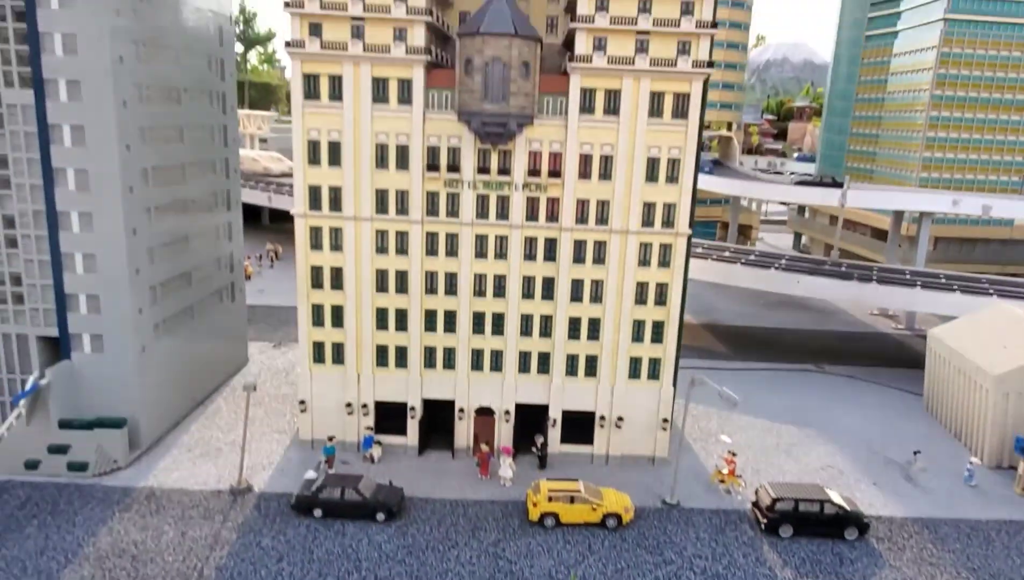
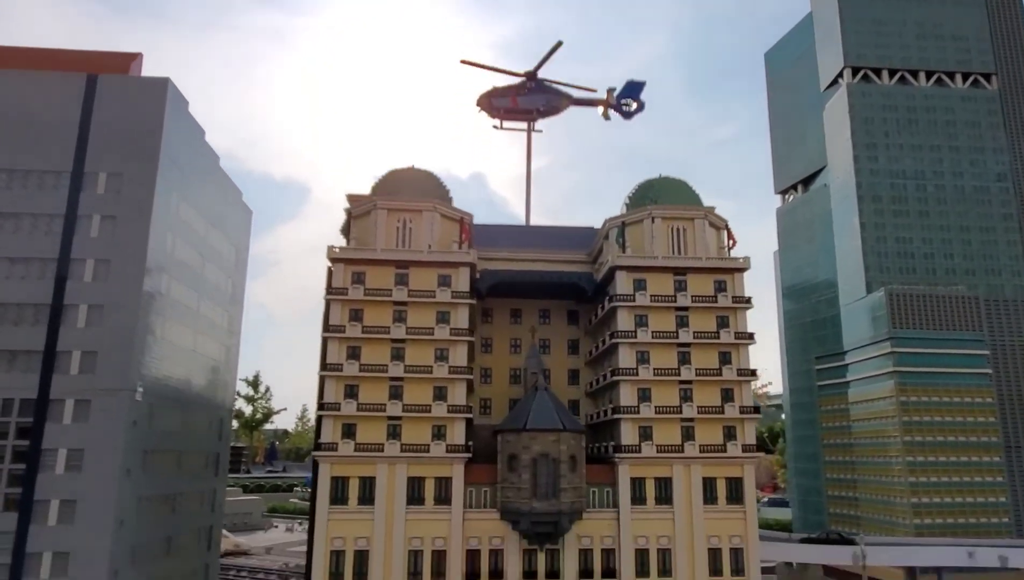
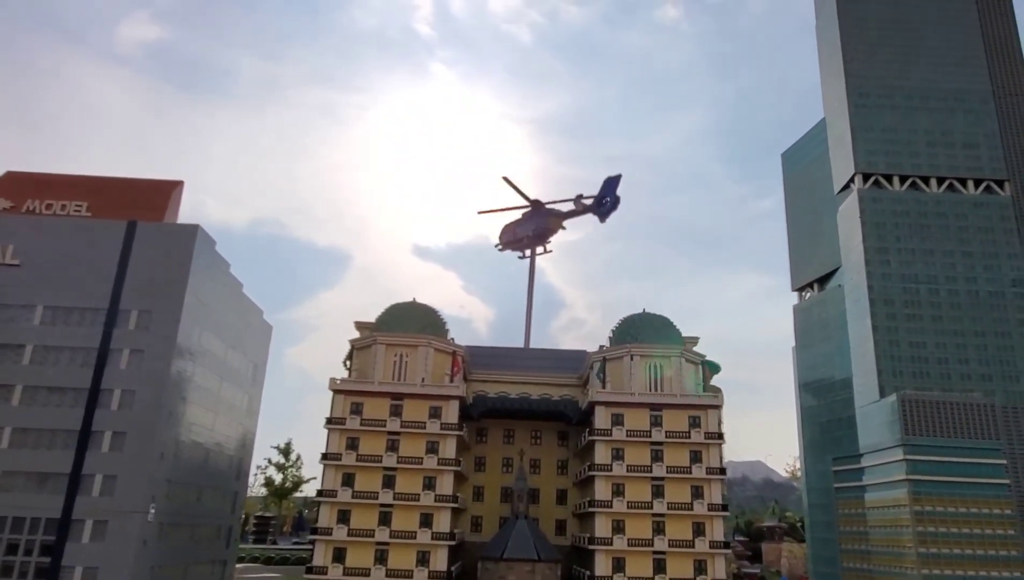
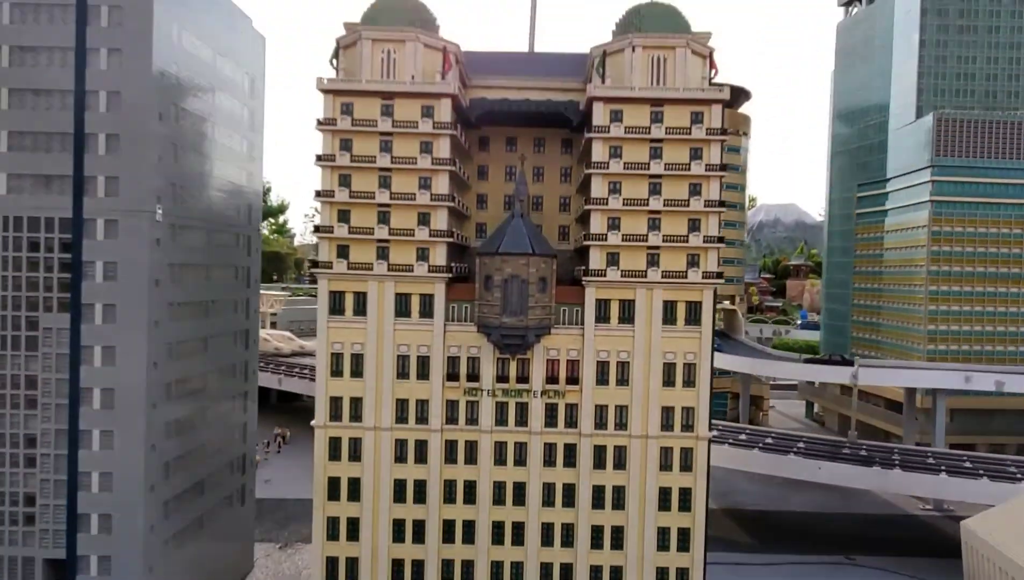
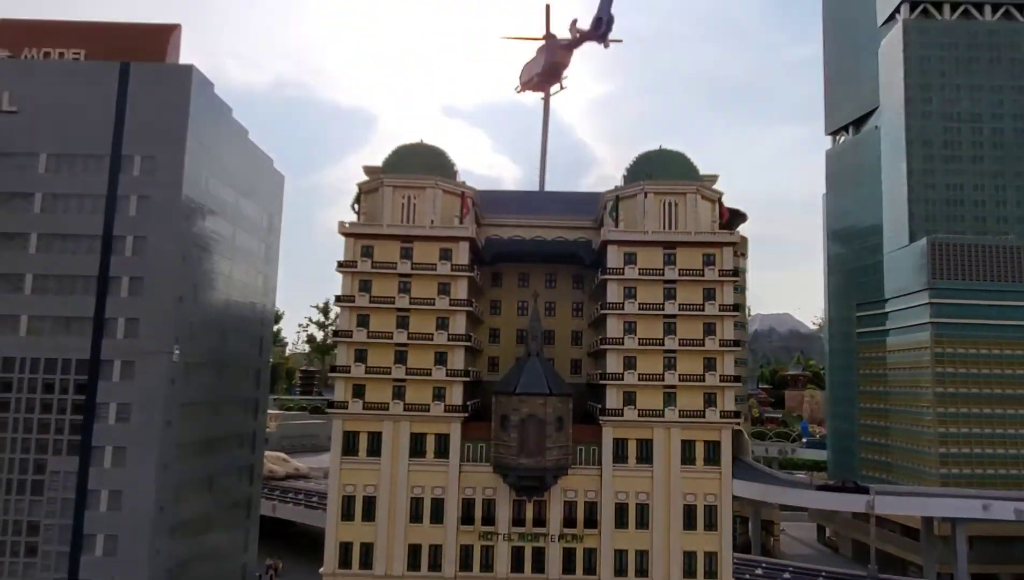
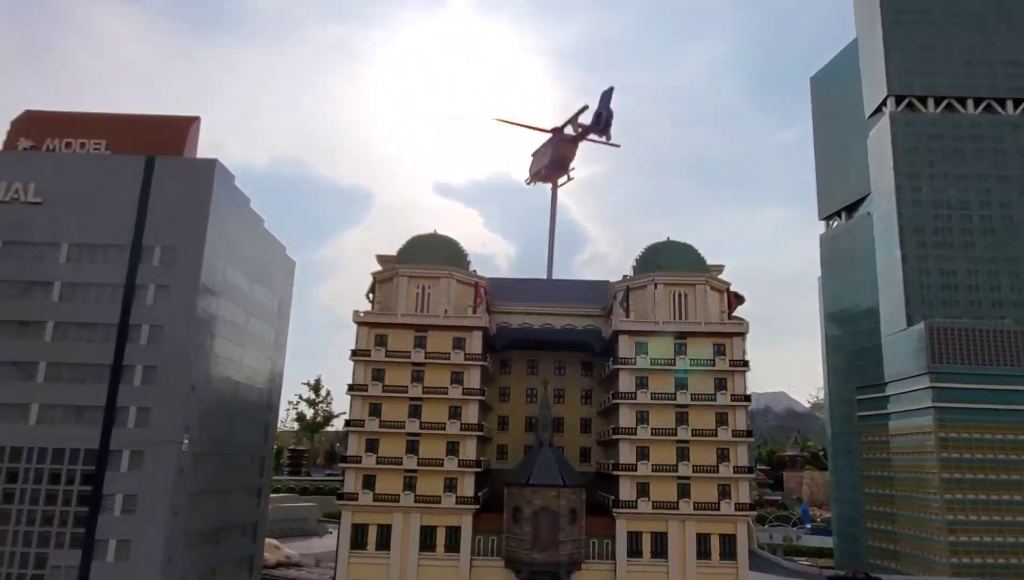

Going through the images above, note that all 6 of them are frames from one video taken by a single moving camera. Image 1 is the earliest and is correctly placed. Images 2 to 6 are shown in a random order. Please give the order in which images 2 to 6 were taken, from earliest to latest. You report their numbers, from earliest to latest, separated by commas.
4, 5, 6, 3, 2
